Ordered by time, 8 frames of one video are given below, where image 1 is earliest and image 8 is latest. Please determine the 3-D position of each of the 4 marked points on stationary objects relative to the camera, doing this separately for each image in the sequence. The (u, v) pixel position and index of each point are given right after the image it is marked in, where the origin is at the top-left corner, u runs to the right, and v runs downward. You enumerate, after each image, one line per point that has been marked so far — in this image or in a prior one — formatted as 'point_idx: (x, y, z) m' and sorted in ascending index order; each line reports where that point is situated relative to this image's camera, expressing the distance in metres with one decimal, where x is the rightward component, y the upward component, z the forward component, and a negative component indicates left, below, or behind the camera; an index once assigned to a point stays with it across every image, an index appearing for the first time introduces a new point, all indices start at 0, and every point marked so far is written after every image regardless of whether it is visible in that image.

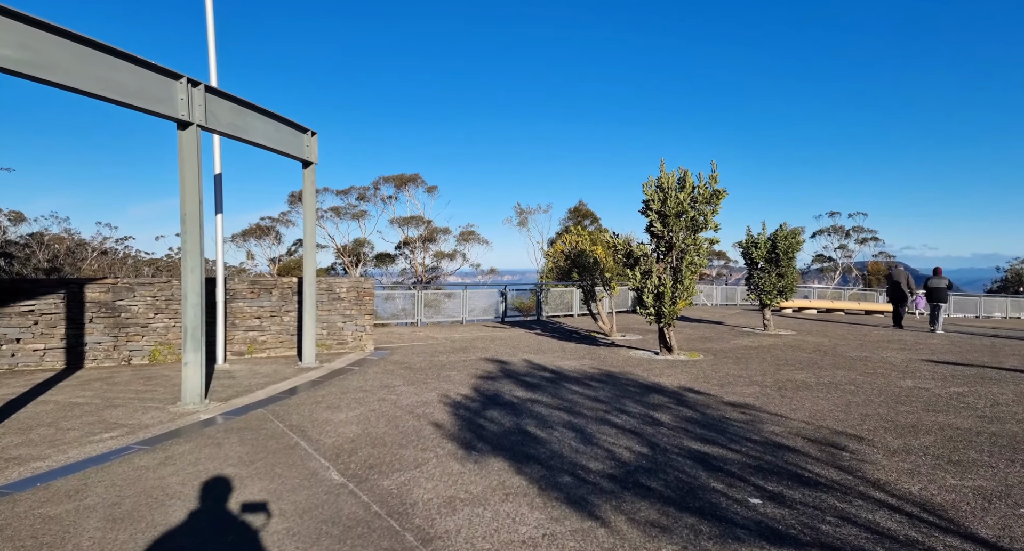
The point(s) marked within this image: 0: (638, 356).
0: (+2.4, -1.5, +10.7) m
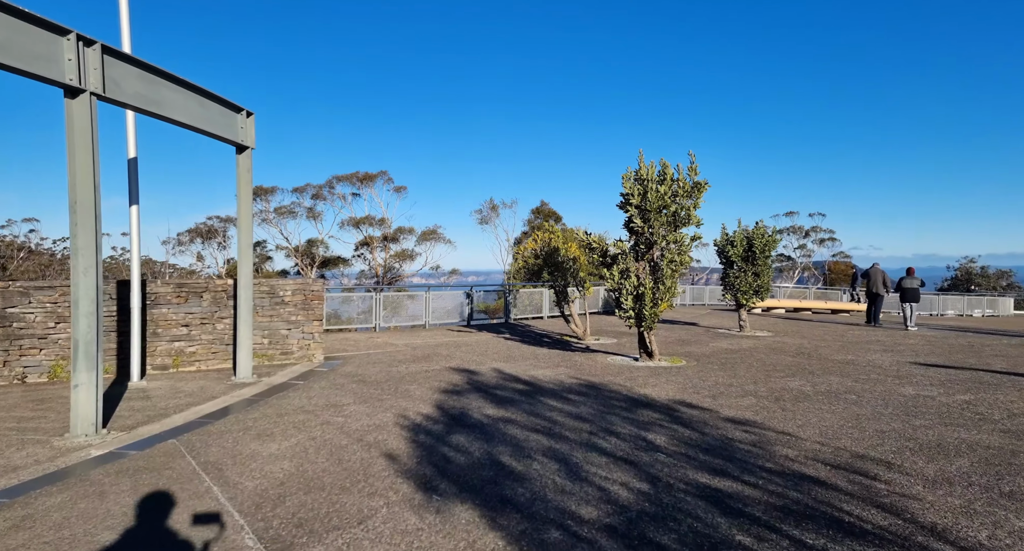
0: (+1.8, -1.5, +9.9) m
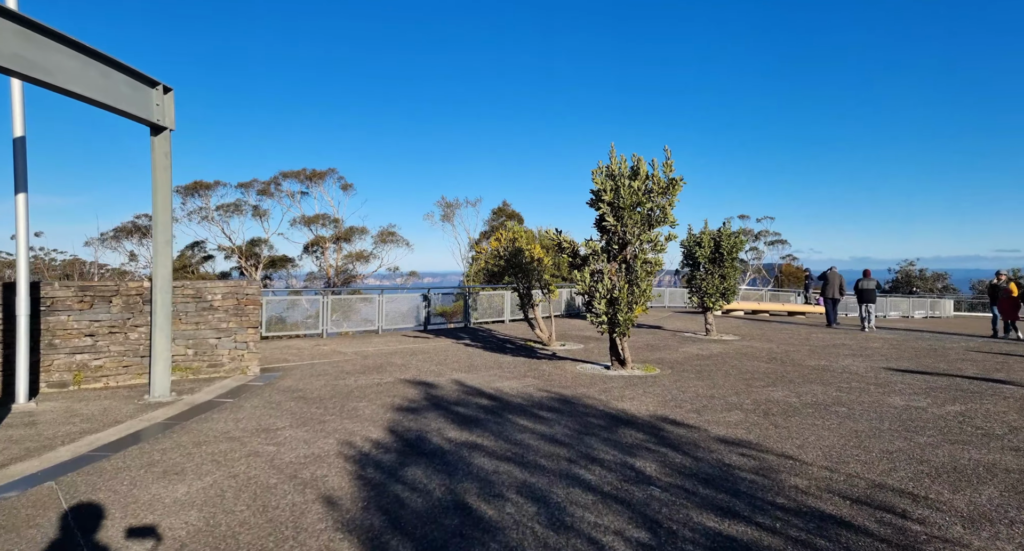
0: (+1.2, -1.6, +9.2) m
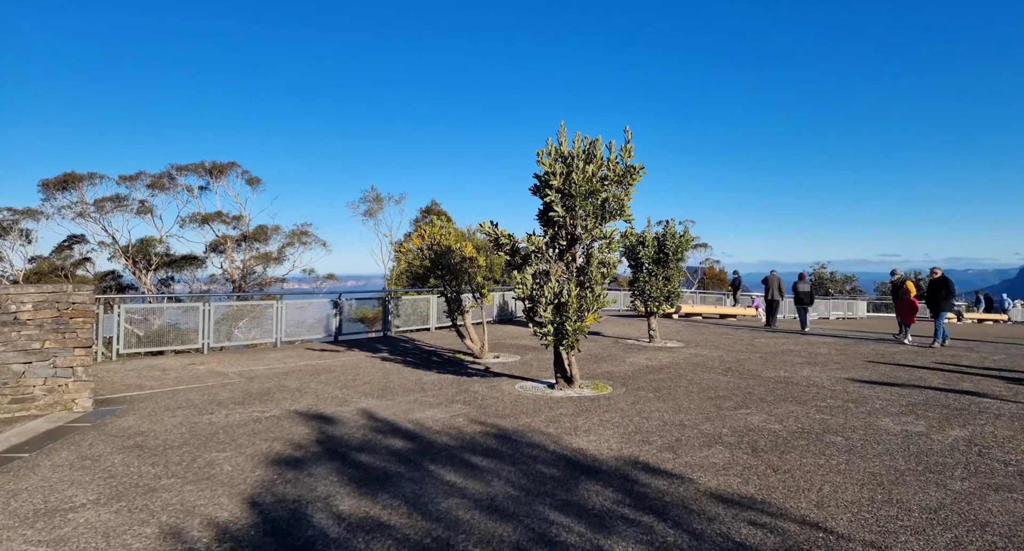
0: (+0.2, -1.6, +7.7) m
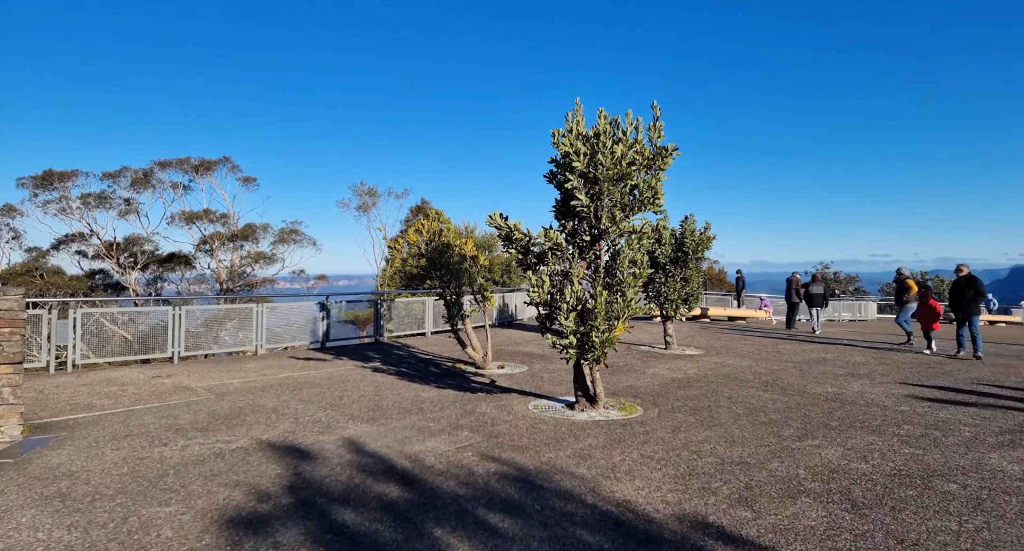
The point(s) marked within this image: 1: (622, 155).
0: (+0.4, -1.6, +6.5) m
1: (+1.2, +1.3, +6.4) m
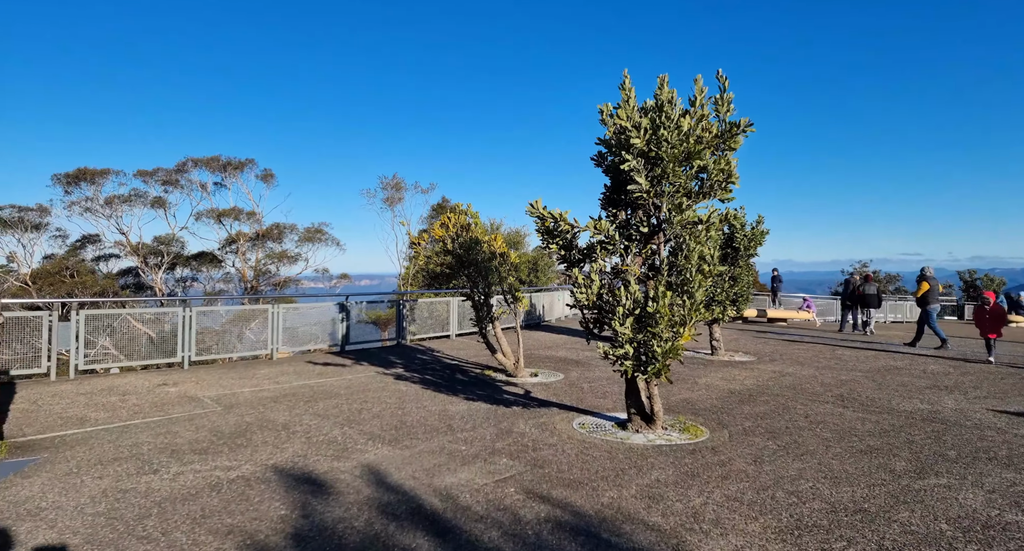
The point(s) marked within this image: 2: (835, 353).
0: (+0.8, -1.6, +5.5) m
1: (+1.6, +1.4, +5.4) m
2: (+6.6, -1.6, +11.8) m
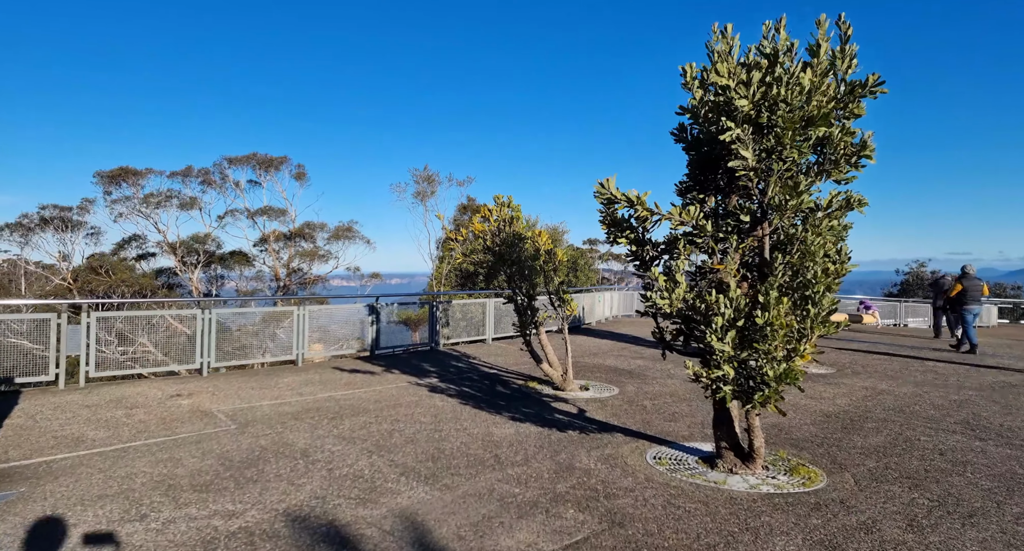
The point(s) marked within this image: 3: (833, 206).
0: (+1.3, -1.6, +4.3) m
1: (+2.1, +1.3, +4.2) m
2: (+7.4, -1.6, +10.3) m
3: (+2.4, +0.5, +4.4) m
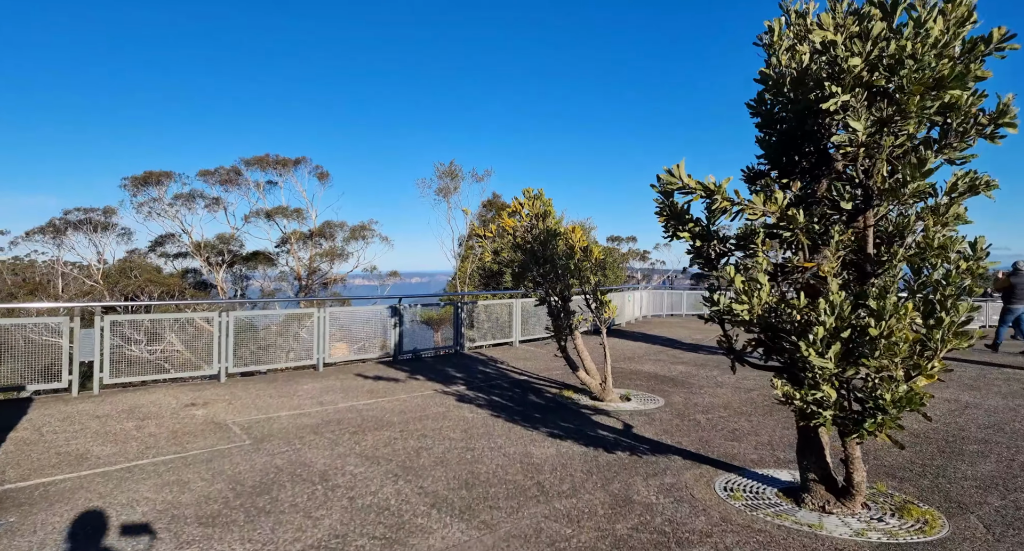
0: (+1.6, -1.6, +3.6) m
1: (+2.5, +1.3, +3.4) m
2: (+7.9, -1.6, +9.4) m
3: (+2.8, +0.5, +3.6) m
